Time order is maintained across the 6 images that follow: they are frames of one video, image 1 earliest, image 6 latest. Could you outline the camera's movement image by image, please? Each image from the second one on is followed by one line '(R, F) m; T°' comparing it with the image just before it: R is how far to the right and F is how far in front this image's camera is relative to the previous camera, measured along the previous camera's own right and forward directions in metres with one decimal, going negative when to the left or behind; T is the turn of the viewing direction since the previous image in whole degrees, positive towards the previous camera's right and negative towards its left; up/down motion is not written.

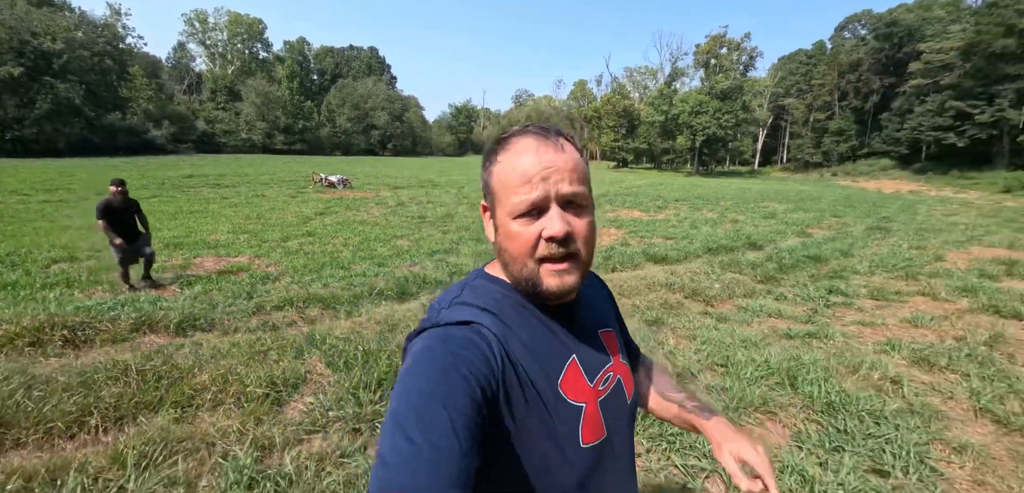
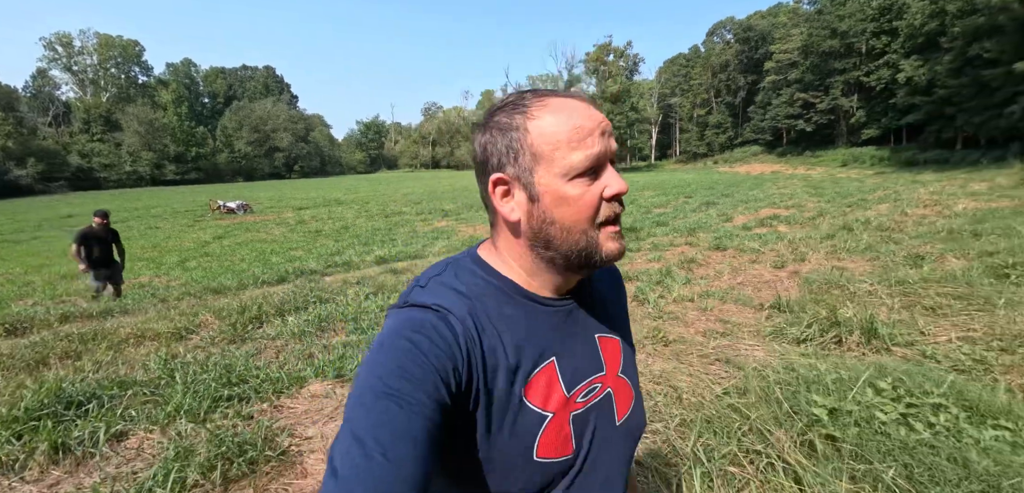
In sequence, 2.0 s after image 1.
(+1.3, -2.5) m; +9°
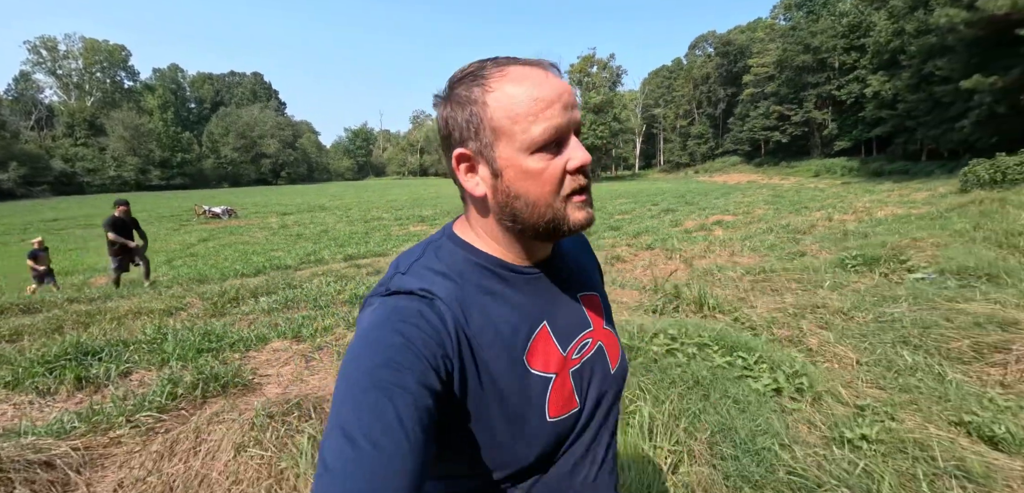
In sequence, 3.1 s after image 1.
(+0.9, -1.4) m; +1°
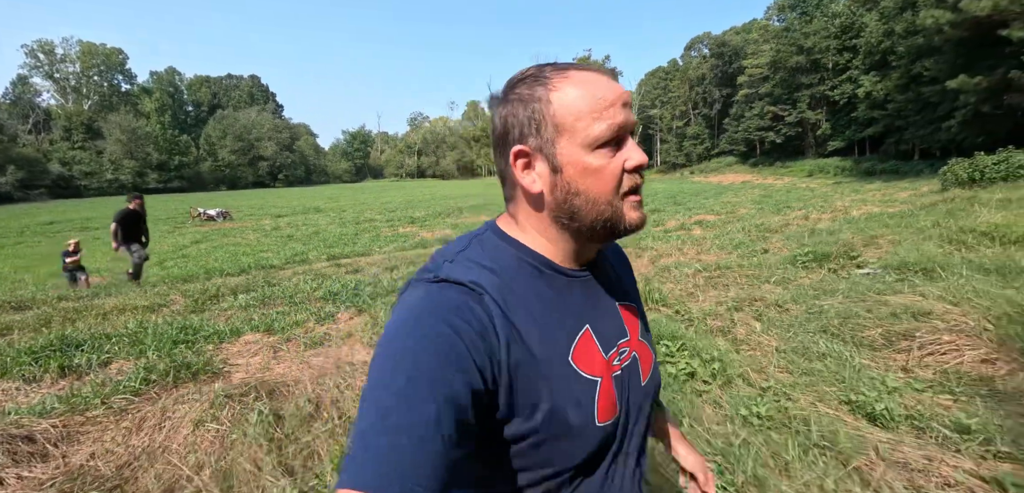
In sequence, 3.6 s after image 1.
(+0.5, -0.4) m; 0°
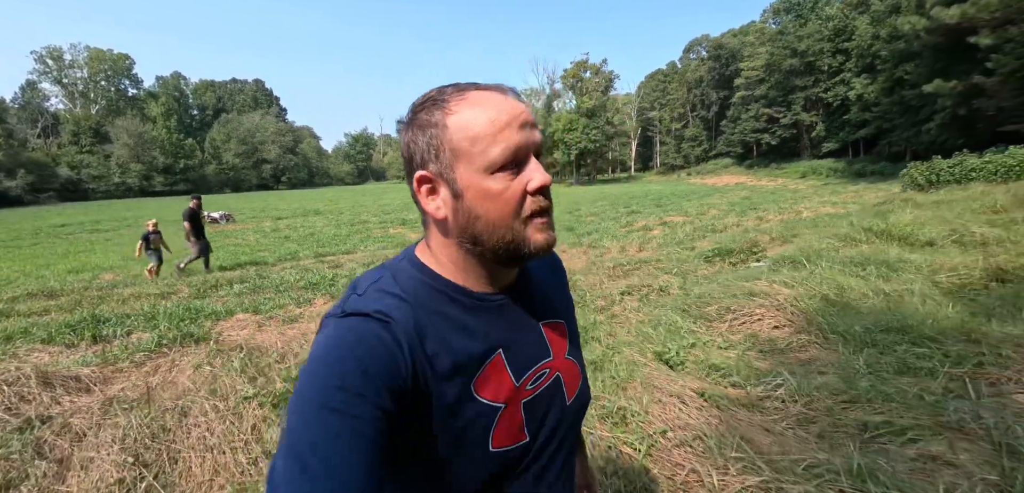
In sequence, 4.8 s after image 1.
(+1.0, -1.5) m; 0°
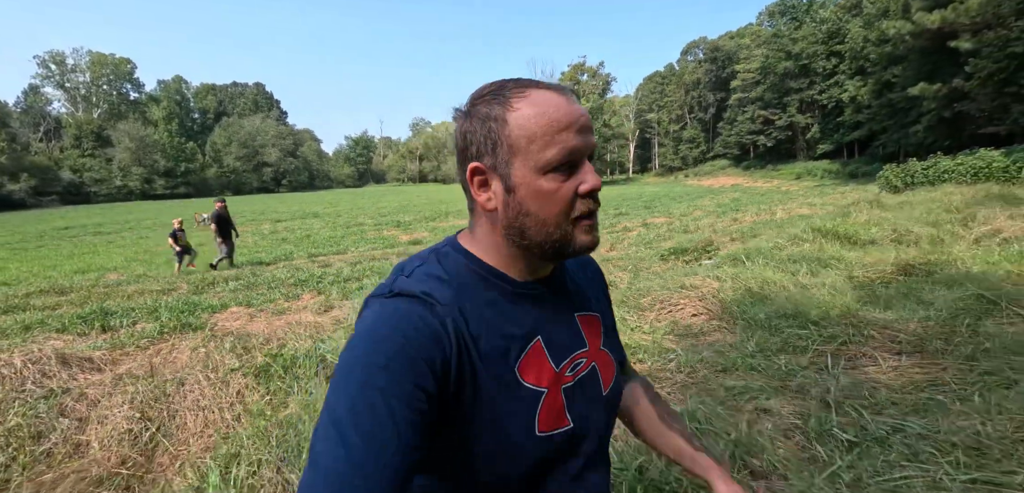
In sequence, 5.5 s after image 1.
(+0.6, -0.8) m; 0°
